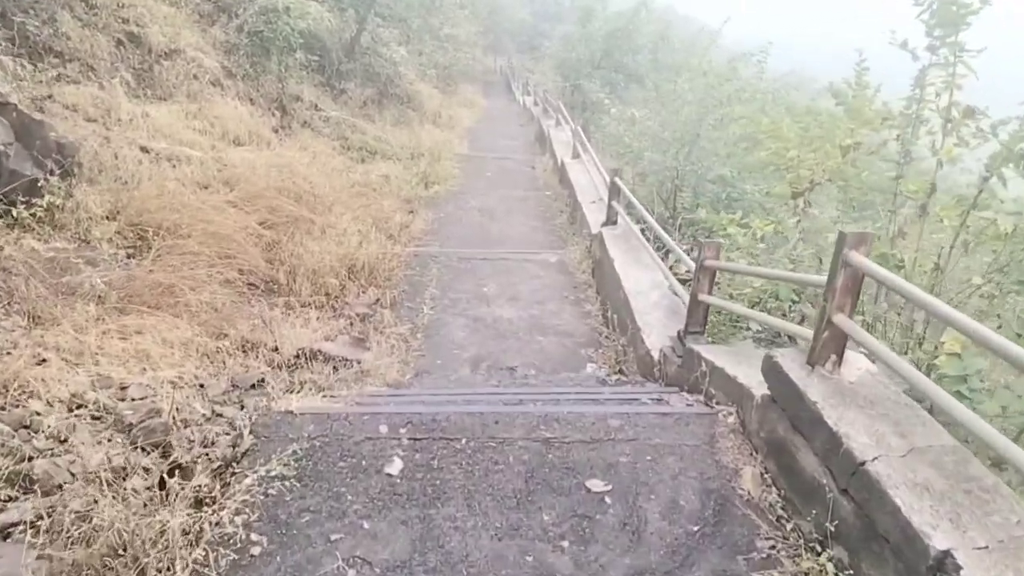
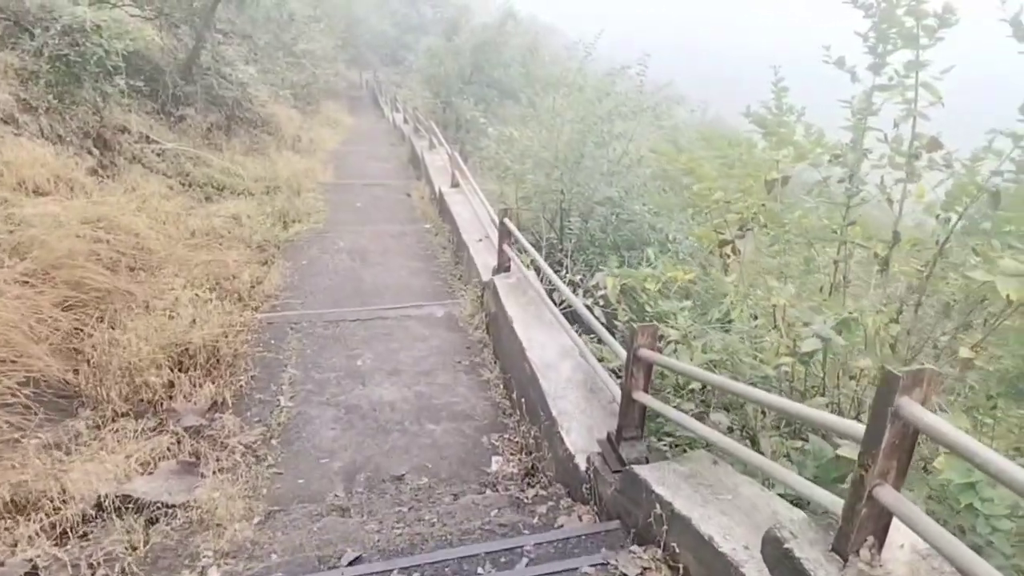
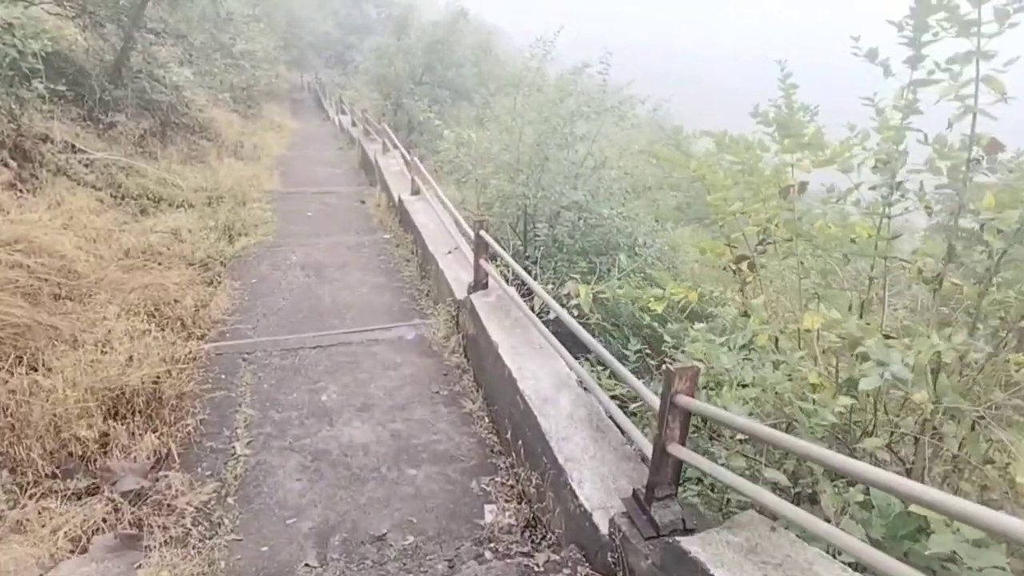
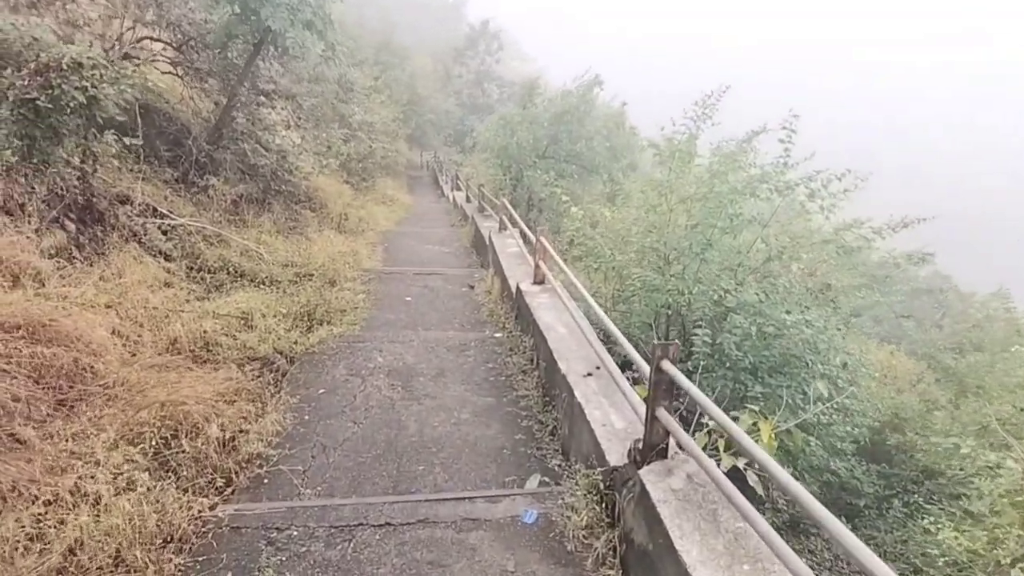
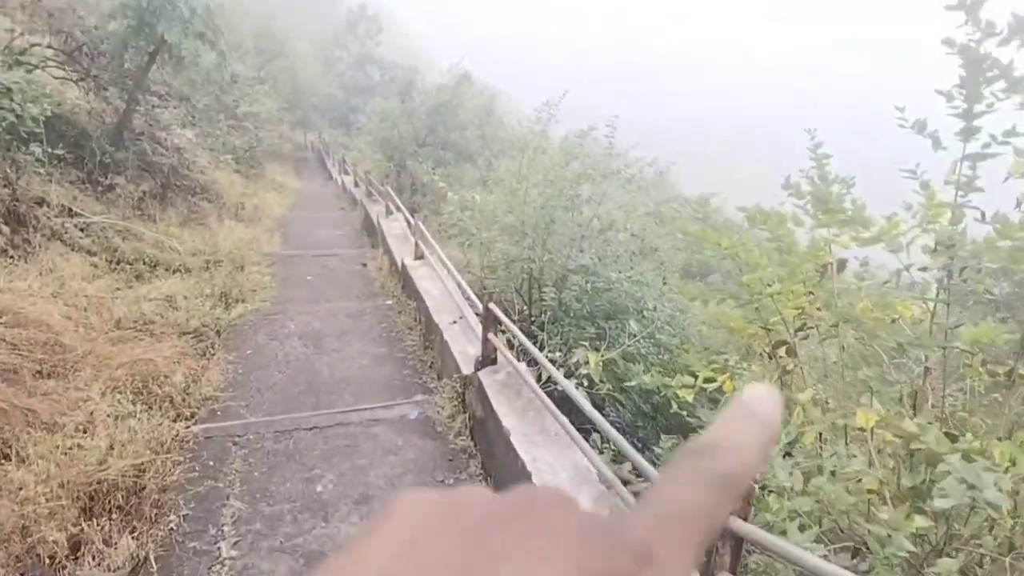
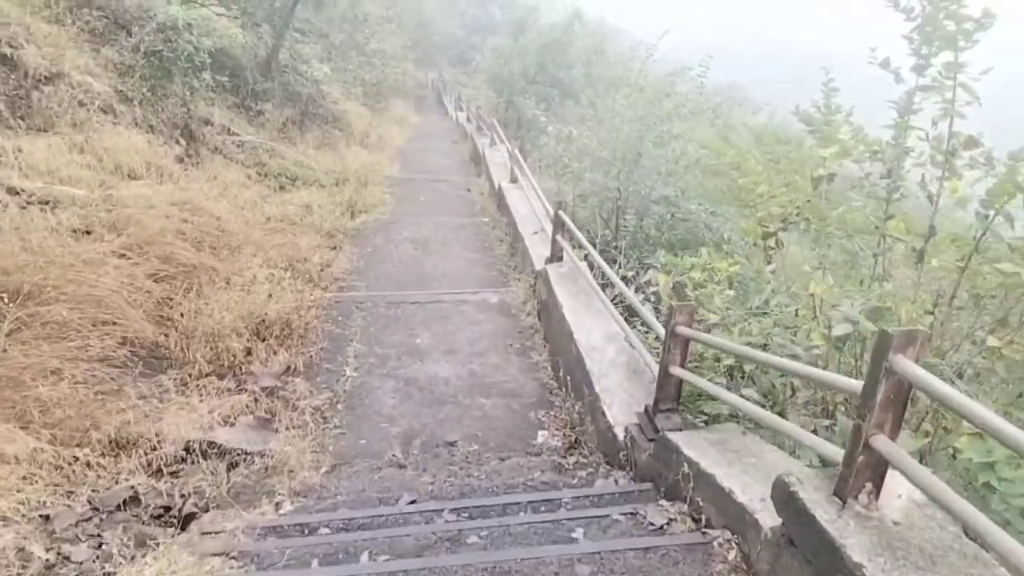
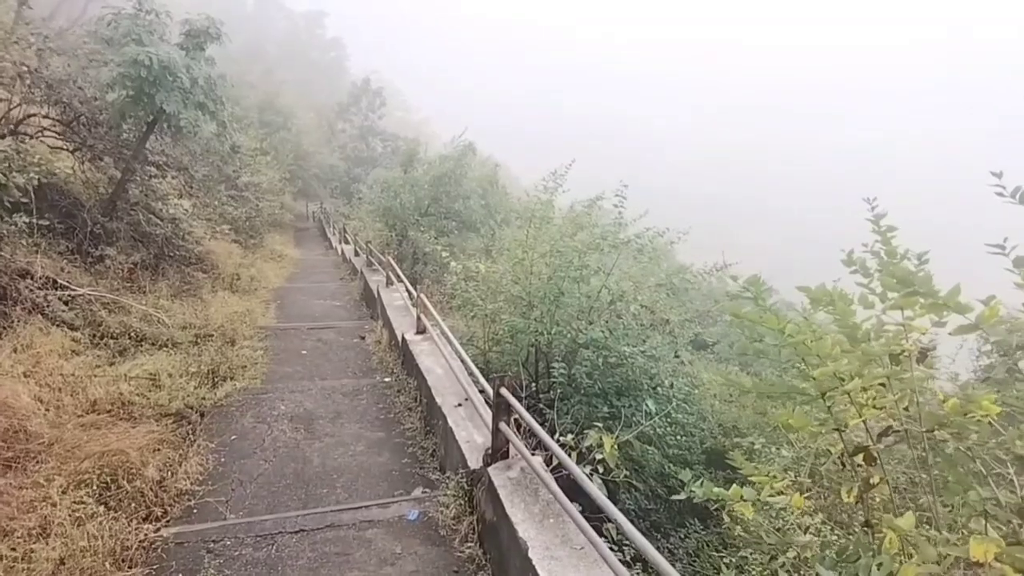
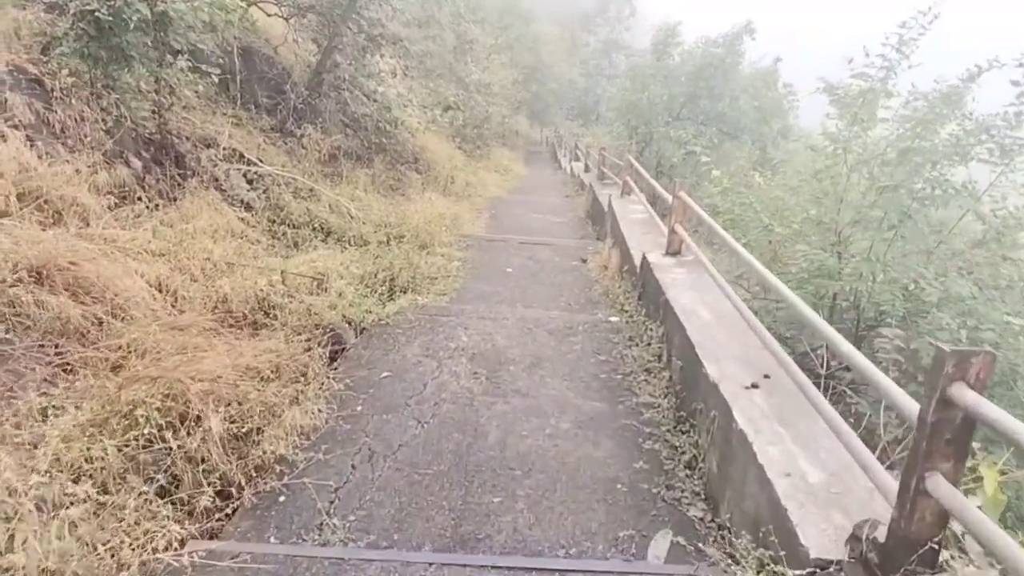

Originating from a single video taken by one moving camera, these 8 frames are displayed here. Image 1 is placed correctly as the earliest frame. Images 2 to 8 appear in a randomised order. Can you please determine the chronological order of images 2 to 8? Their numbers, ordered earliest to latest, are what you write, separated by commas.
6, 2, 3, 5, 7, 4, 8
